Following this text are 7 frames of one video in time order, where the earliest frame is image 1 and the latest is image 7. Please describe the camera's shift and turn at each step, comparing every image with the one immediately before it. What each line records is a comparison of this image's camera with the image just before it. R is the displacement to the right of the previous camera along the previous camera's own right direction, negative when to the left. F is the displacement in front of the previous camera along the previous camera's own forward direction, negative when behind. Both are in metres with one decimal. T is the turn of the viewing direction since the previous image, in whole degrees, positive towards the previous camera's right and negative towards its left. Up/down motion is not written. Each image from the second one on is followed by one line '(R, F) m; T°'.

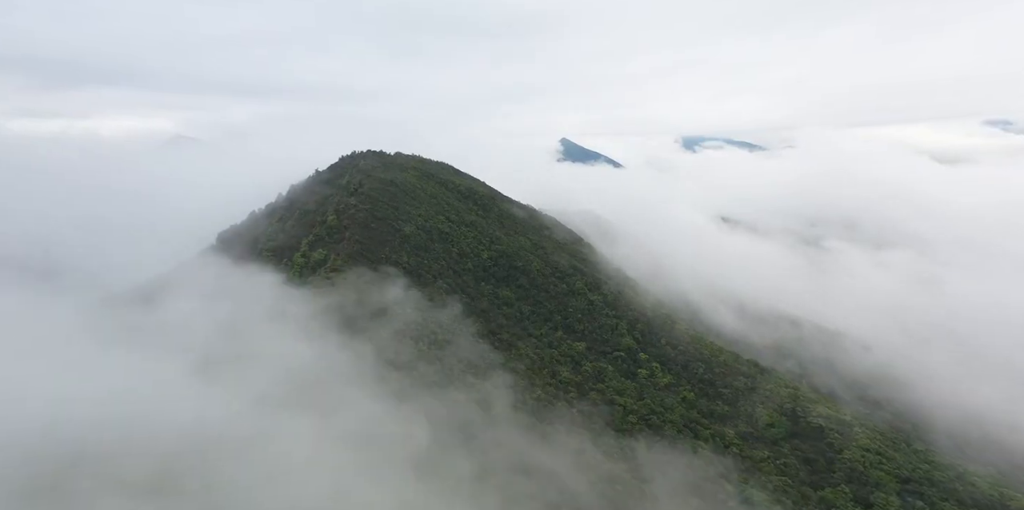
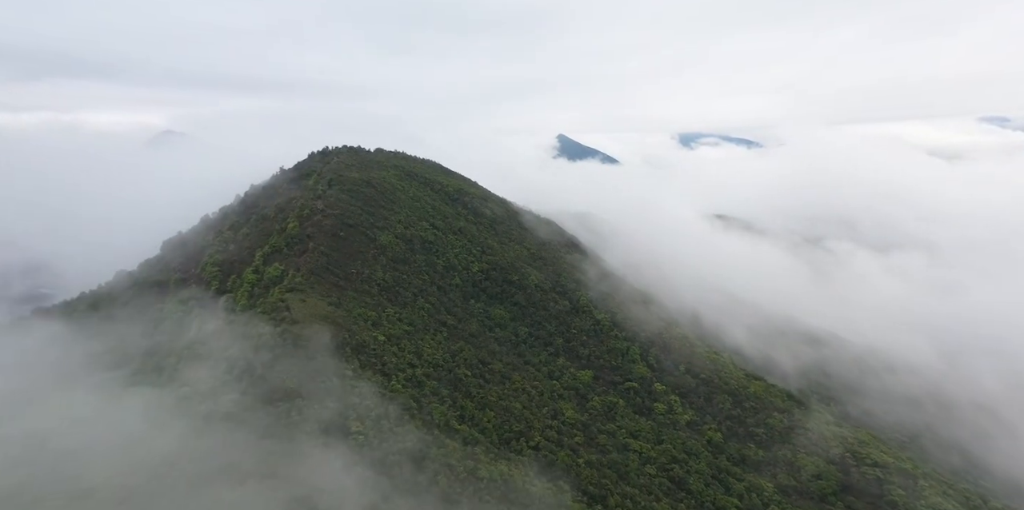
(+0.3, +9.1) m; 0°
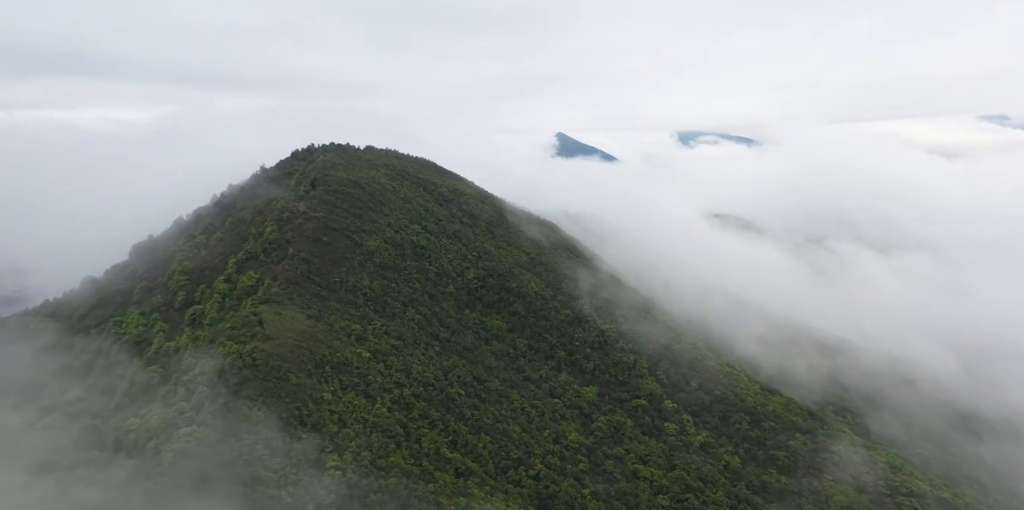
(+0.1, +4.2) m; 0°
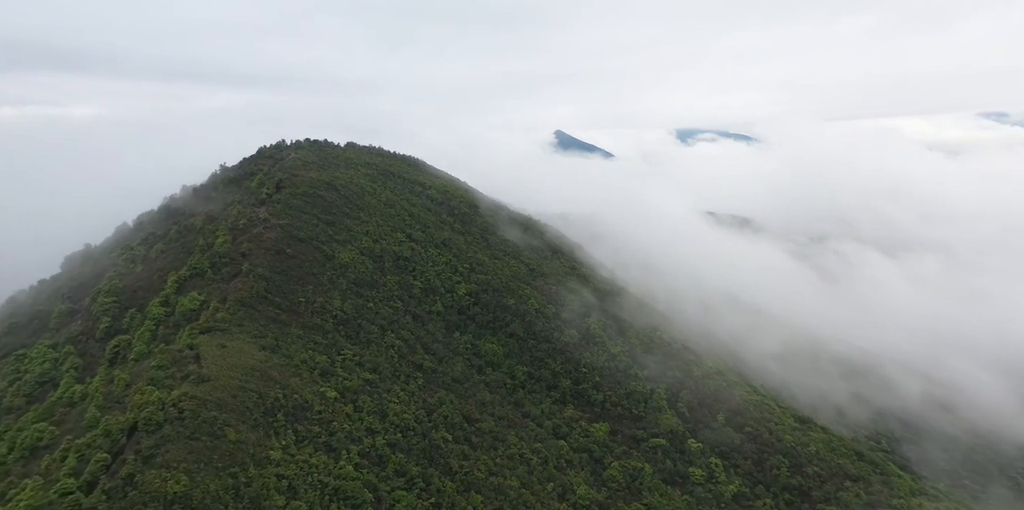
(+0.1, +7.3) m; 0°
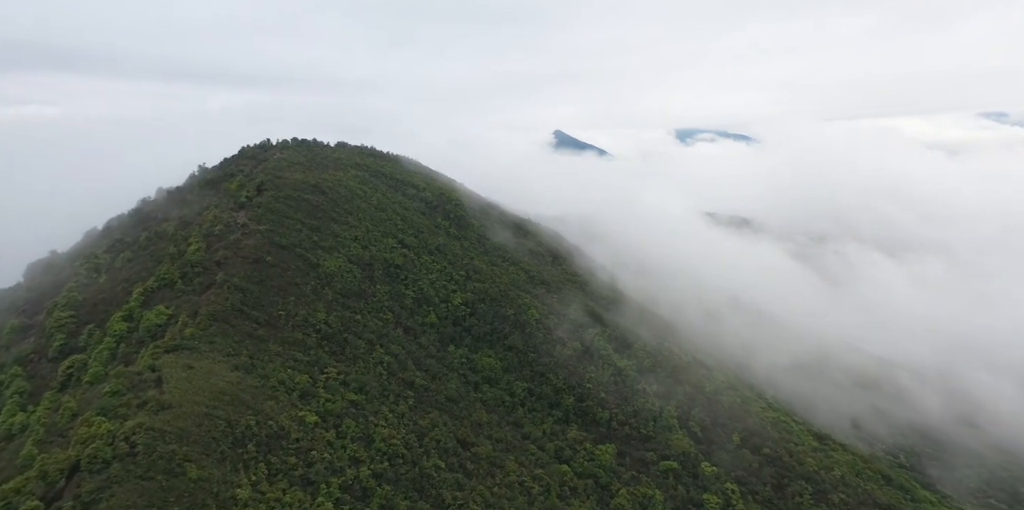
(+0.1, +3.2) m; 0°
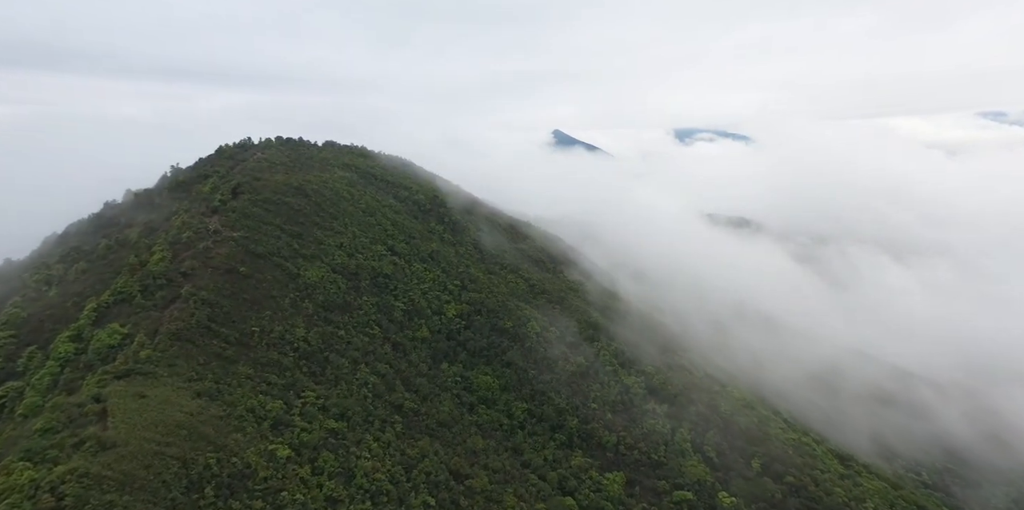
(+0.1, +3.5) m; 0°
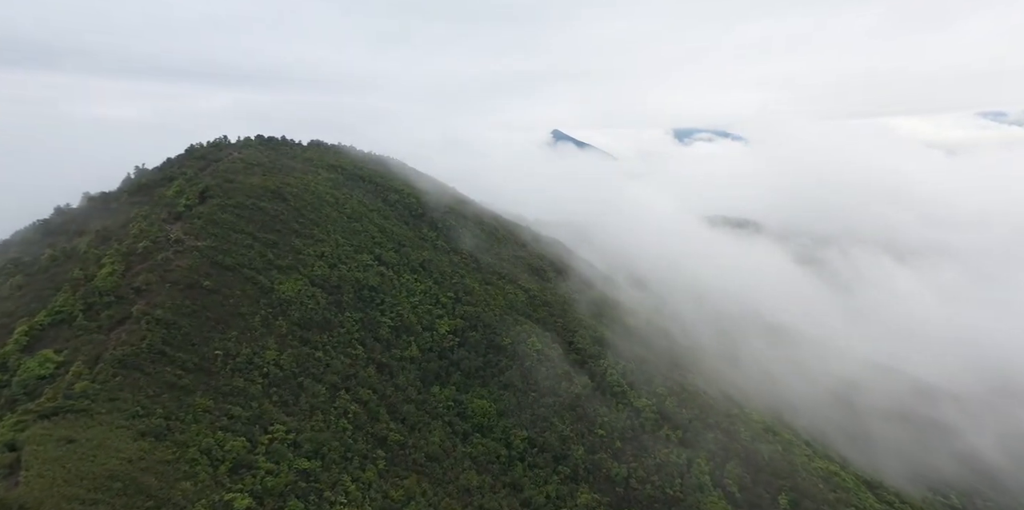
(+0.1, +3.9) m; 0°
